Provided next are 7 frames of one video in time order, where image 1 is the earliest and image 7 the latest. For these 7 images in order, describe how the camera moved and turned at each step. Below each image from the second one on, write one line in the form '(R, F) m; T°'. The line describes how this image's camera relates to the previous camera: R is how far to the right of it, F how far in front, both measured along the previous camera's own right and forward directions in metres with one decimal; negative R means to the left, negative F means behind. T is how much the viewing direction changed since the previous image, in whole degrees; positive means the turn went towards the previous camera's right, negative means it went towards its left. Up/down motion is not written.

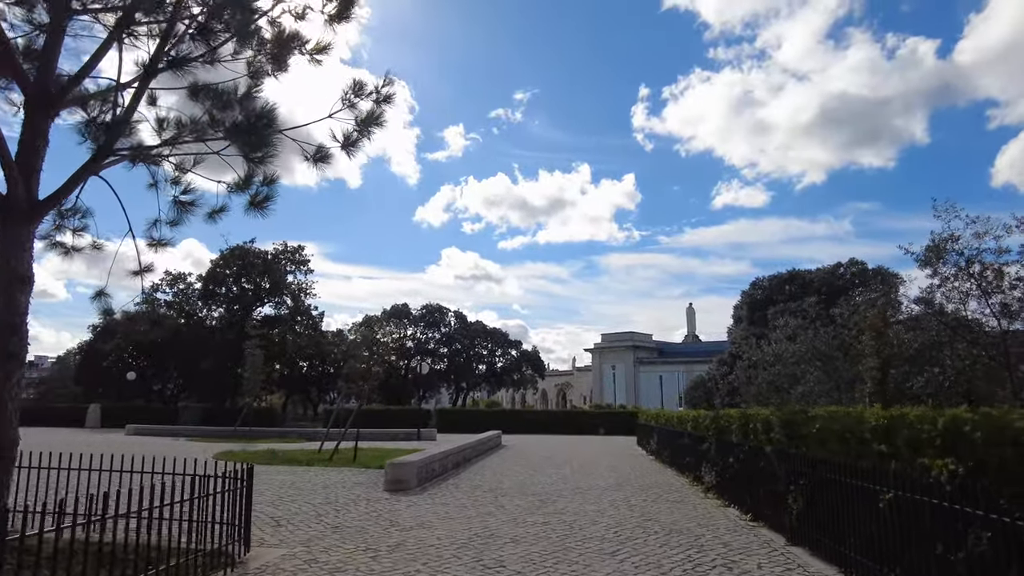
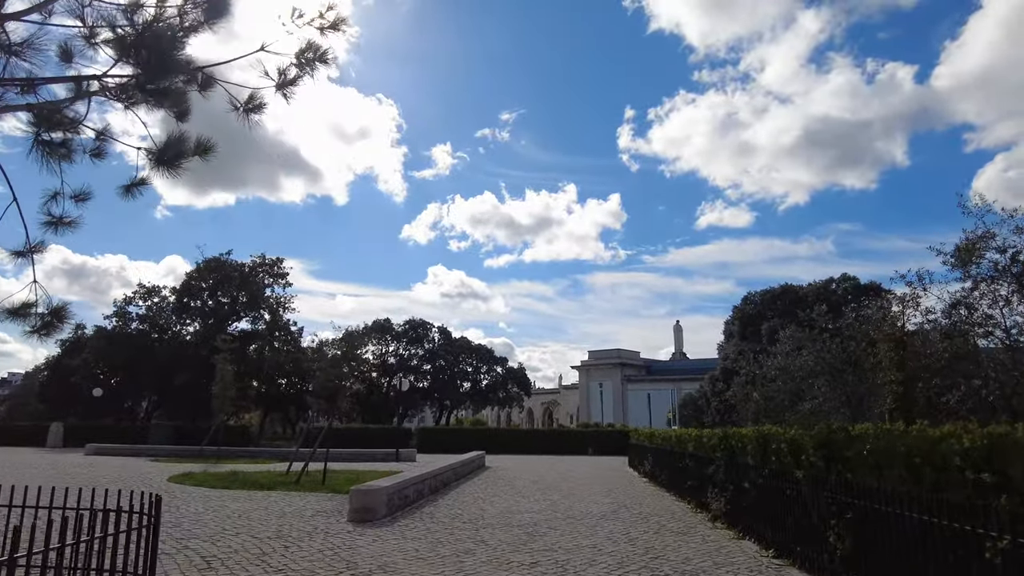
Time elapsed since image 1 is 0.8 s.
(0.0, +1.5) m; +1°
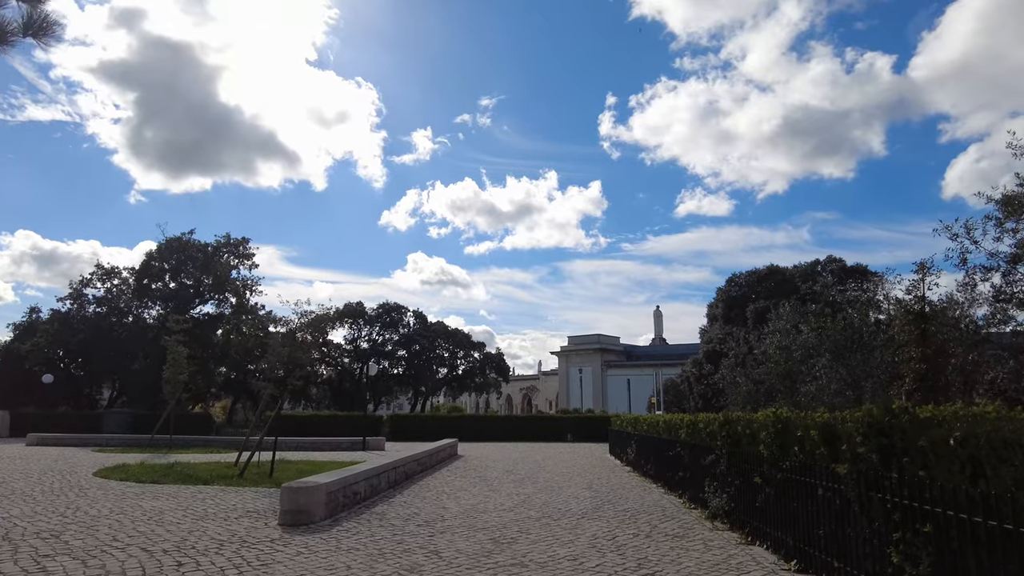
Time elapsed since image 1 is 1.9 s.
(+0.2, +1.9) m; +2°
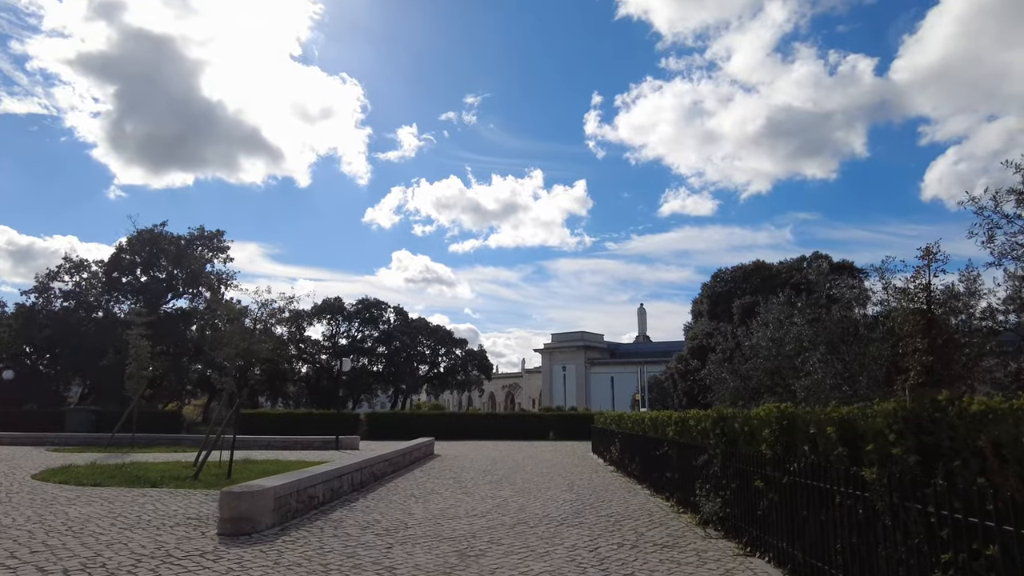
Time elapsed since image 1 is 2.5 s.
(+0.2, +1.0) m; +1°
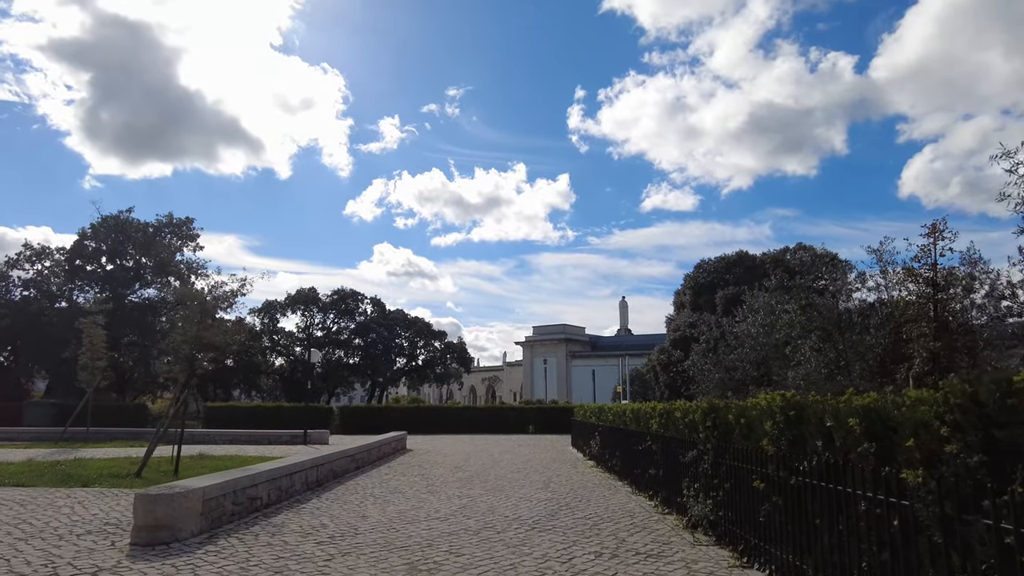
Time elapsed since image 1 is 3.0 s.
(+0.2, +1.1) m; +1°
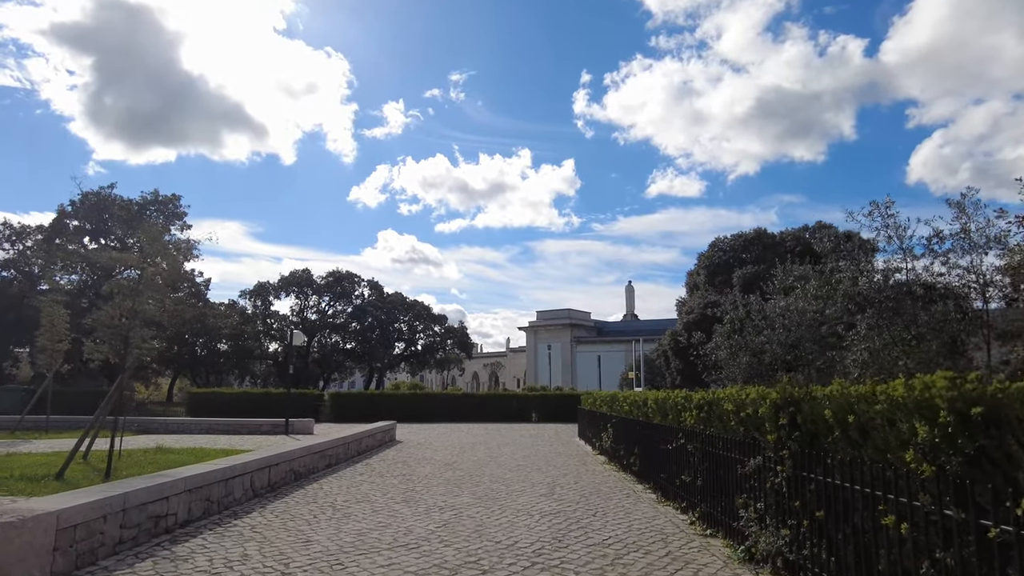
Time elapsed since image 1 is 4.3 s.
(+0.1, +2.4) m; 0°
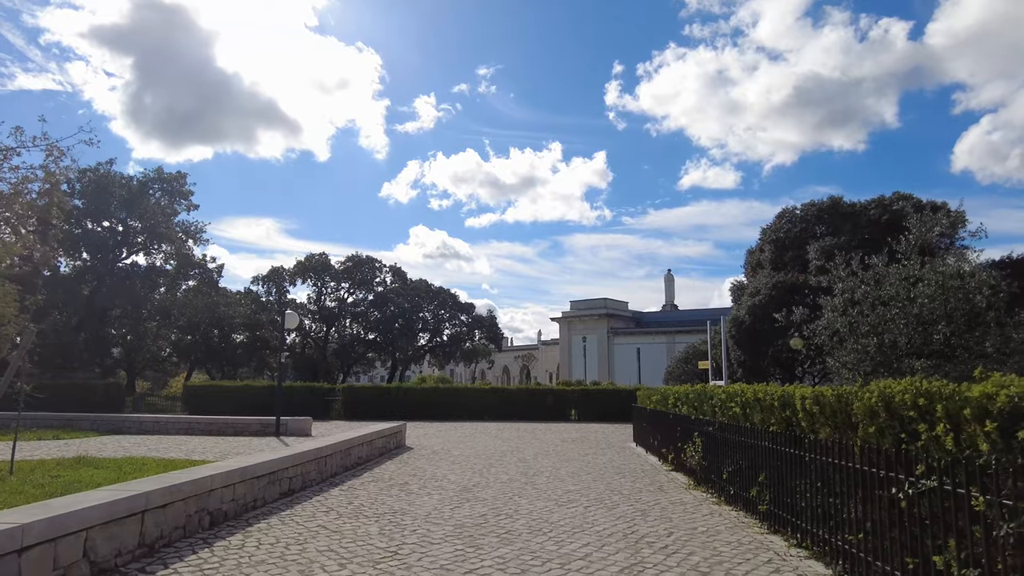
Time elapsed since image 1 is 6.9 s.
(-0.2, +4.5) m; -3°
